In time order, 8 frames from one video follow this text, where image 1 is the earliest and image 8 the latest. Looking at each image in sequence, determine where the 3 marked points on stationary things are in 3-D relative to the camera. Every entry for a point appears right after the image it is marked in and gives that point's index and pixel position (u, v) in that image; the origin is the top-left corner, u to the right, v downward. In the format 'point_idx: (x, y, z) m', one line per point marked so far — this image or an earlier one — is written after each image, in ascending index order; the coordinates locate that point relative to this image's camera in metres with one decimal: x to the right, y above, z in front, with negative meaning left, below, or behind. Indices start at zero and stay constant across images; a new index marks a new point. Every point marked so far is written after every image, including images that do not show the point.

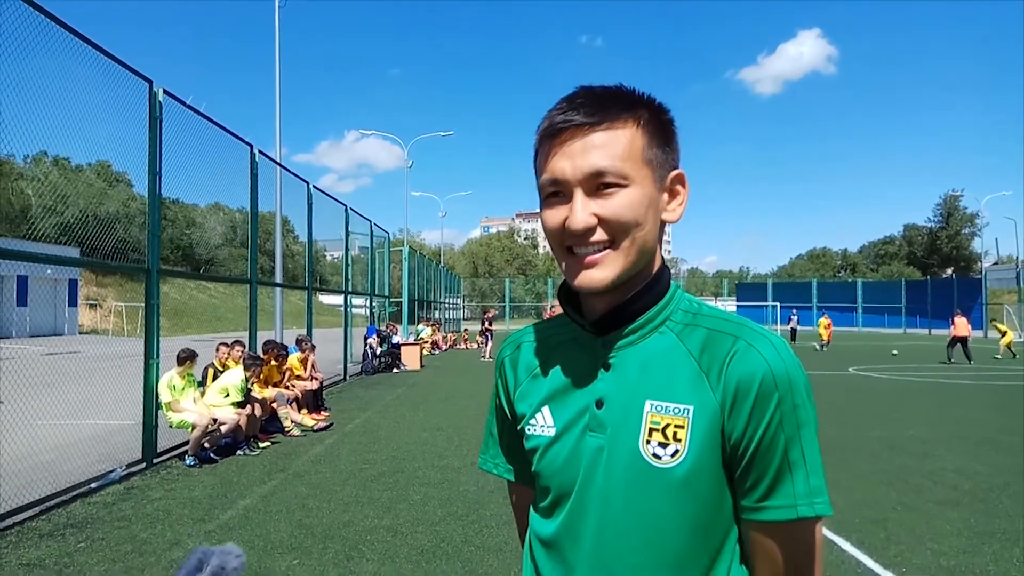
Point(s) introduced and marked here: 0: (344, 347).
0: (-4.1, -1.5, +18.3) m
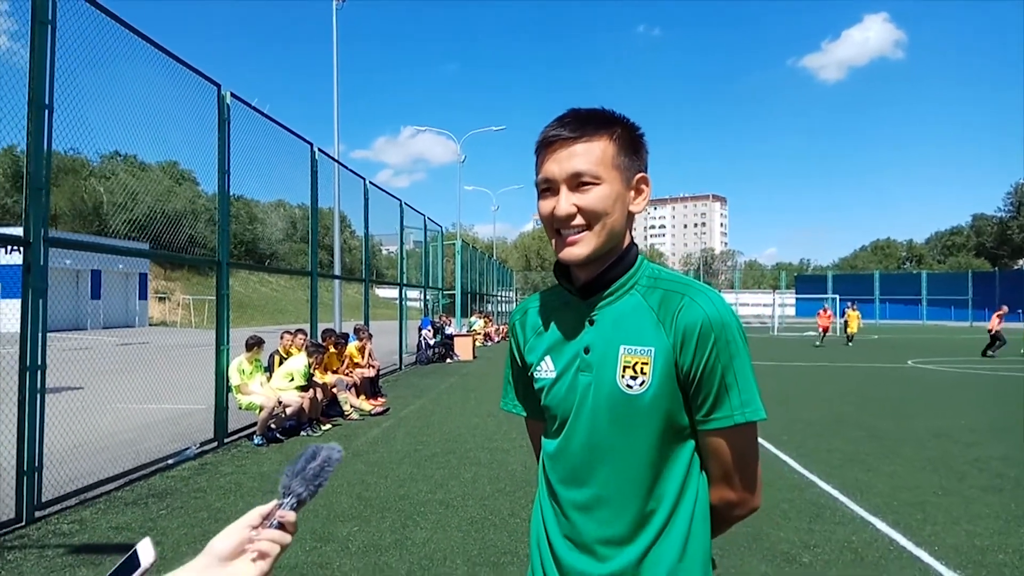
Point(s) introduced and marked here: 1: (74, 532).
0: (-2.8, -1.3, +18.8) m
1: (-3.2, -1.7, +5.5) m
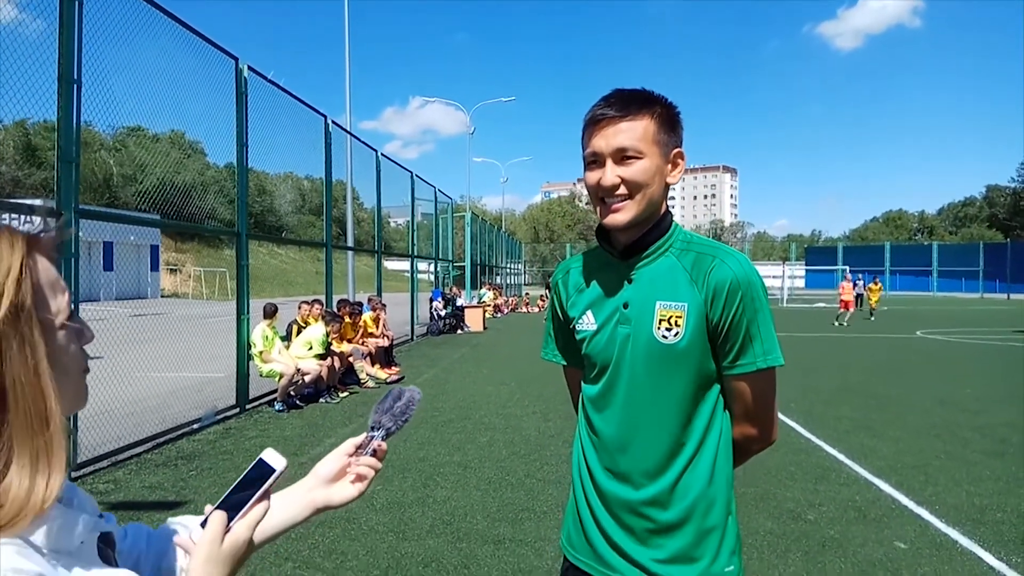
0: (-2.5, -0.6, +19.1) m
1: (-3.0, -1.5, +5.7) m
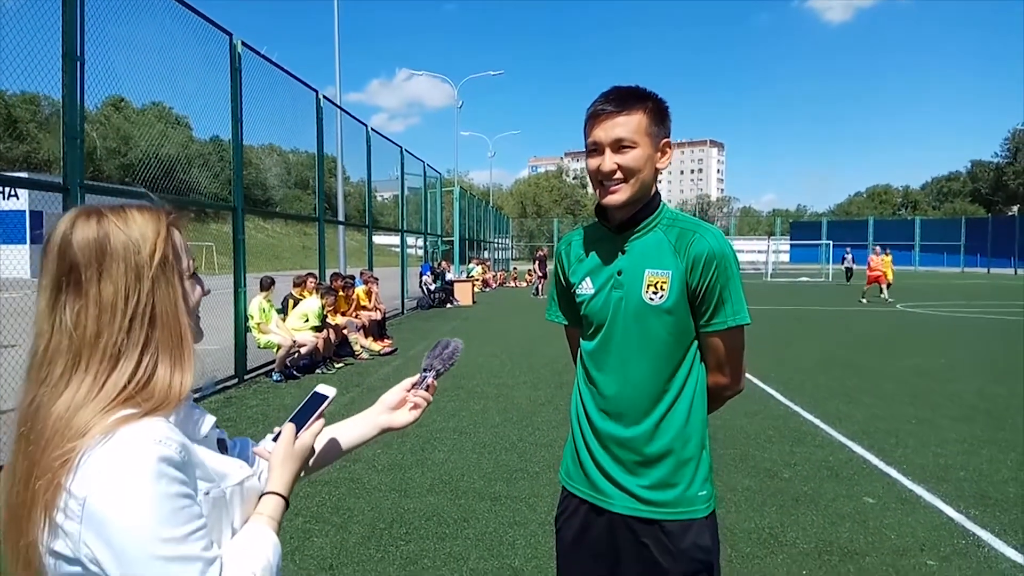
0: (-2.8, +0.1, +19.3) m
1: (-3.1, -1.3, +6.0) m
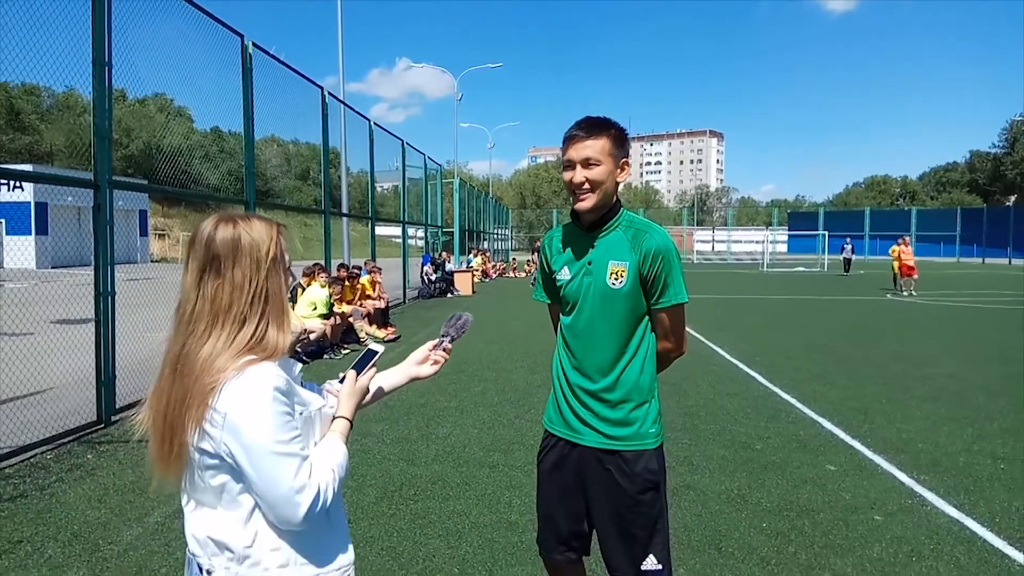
0: (-2.9, +0.4, +19.8) m
1: (-3.1, -1.2, +6.5) m
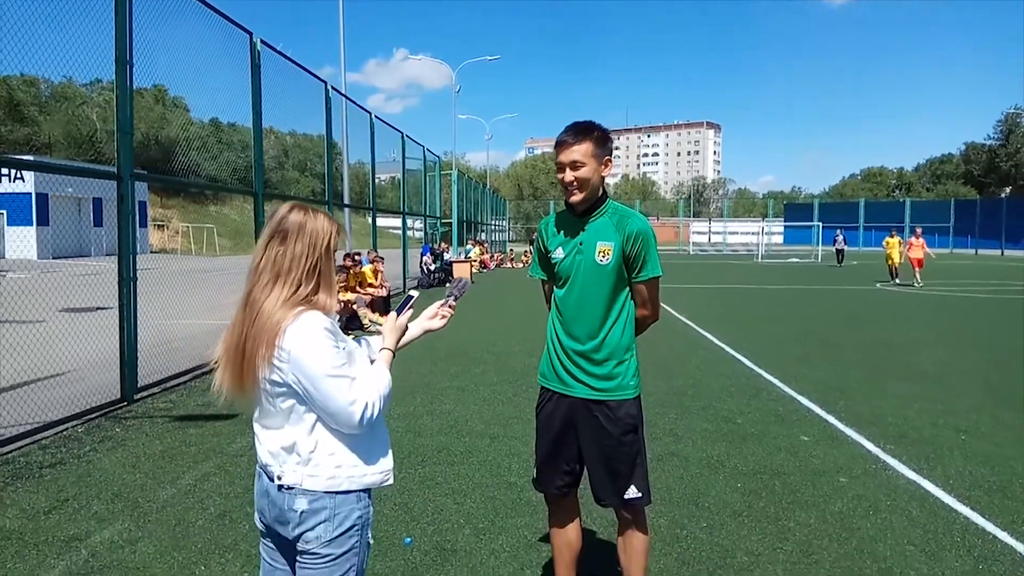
0: (-2.9, +0.6, +20.2) m
1: (-3.1, -1.1, +6.9) m
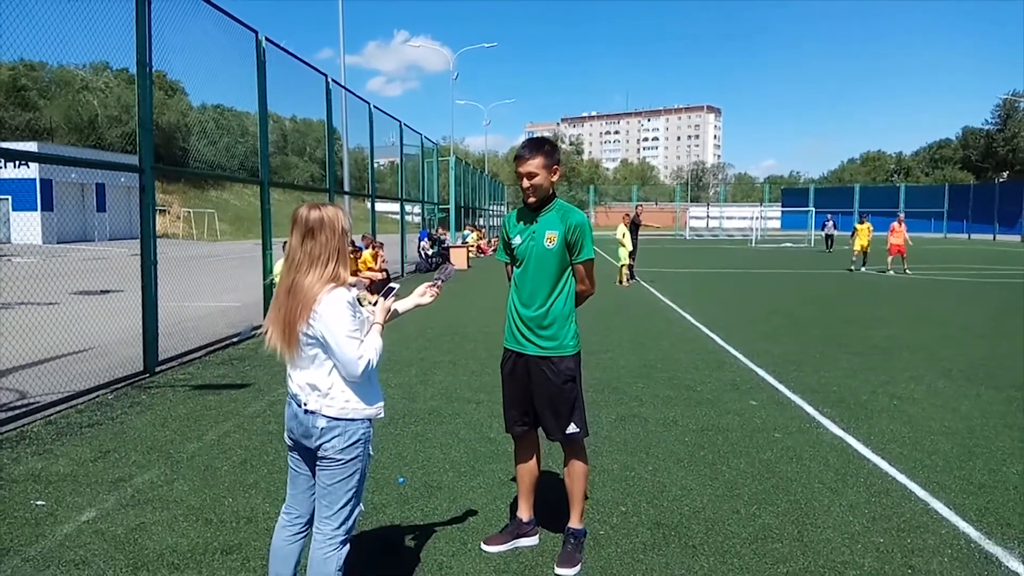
0: (-3.1, +1.1, +20.9) m
1: (-3.3, -0.9, +7.7) m
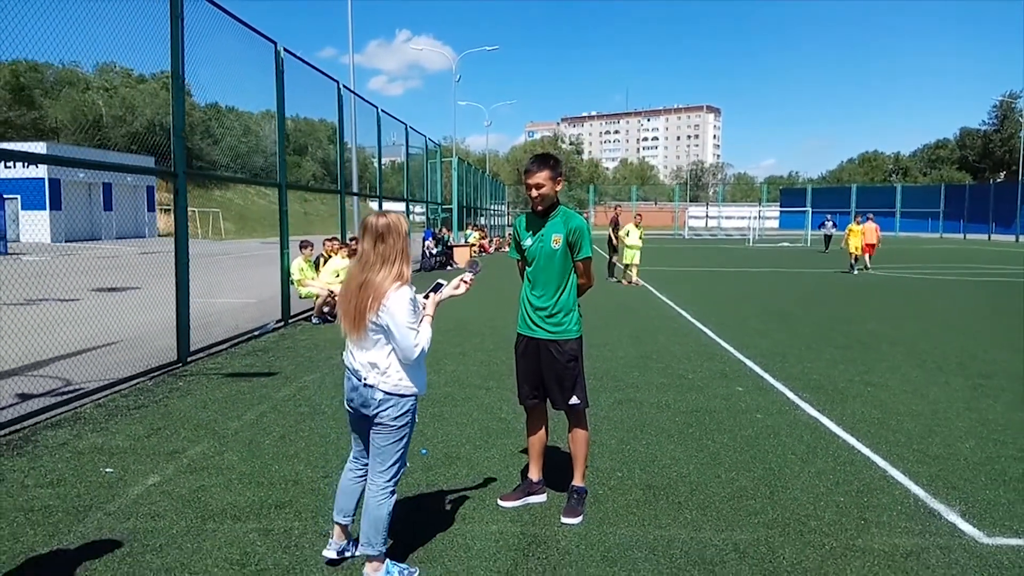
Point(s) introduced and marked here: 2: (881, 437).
0: (-3.0, +1.1, +21.5) m
1: (-3.2, -0.8, +8.3) m
2: (+2.7, -1.1, +5.6) m
